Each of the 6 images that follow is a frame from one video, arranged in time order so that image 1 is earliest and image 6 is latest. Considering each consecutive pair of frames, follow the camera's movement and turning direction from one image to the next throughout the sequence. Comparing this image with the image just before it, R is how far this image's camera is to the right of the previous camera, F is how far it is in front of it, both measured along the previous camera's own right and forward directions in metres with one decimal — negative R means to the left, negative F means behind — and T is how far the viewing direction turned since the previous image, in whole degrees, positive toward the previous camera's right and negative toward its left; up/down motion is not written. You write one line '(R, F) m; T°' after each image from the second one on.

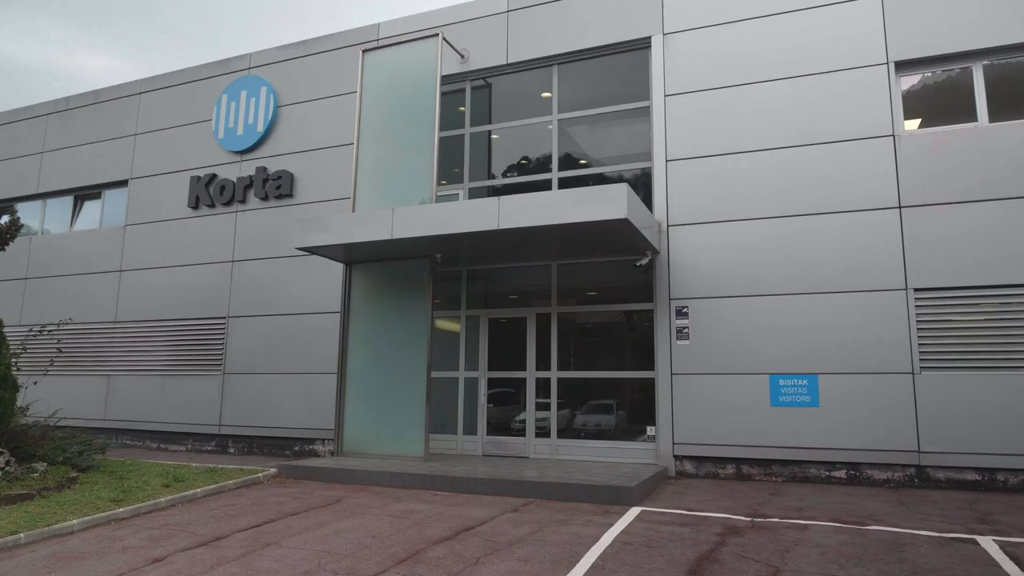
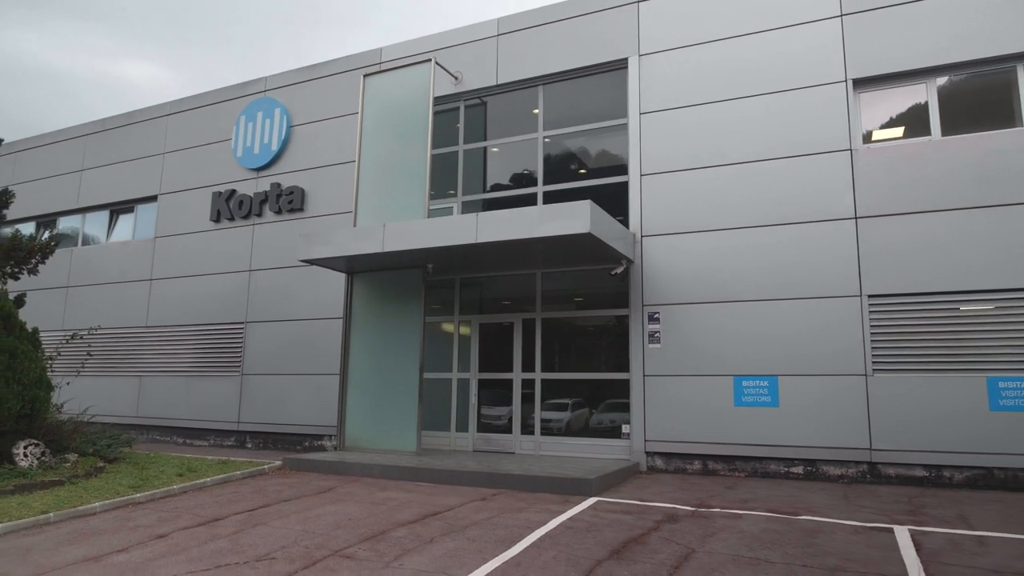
(+0.8, -0.7) m; -3°
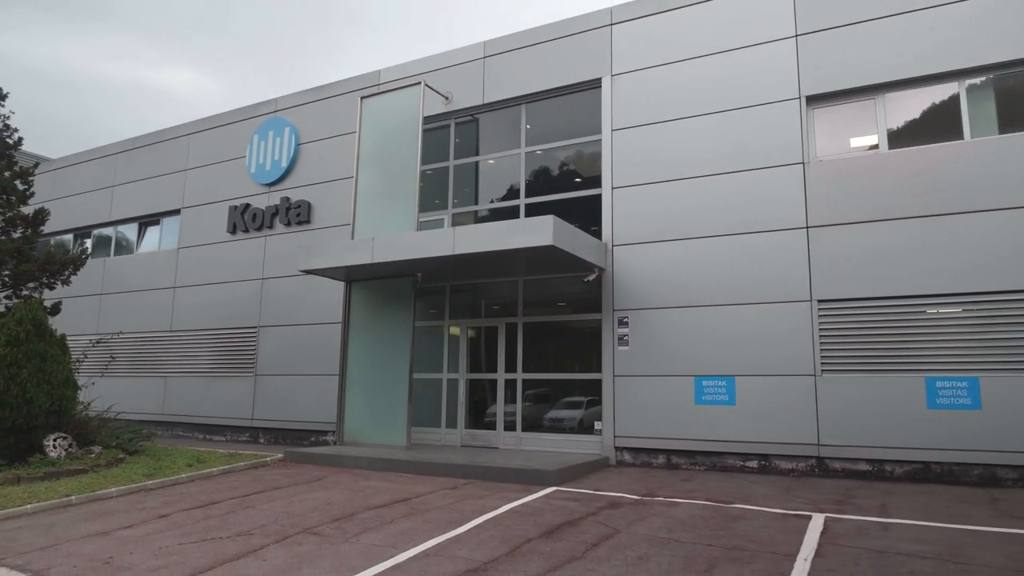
(+0.9, -0.8) m; -3°
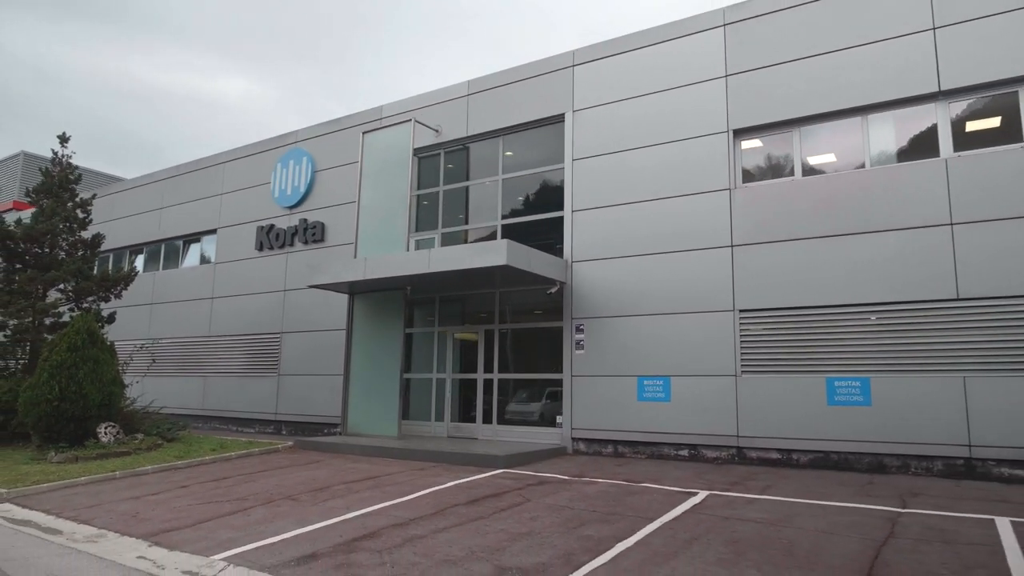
(+1.5, -1.6) m; -4°
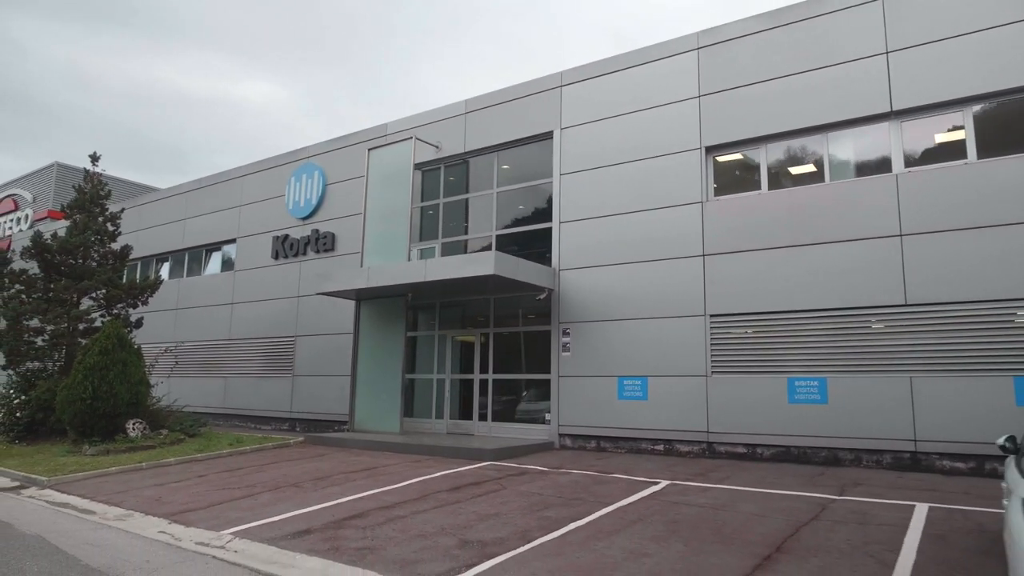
(+0.6, -0.9) m; -2°
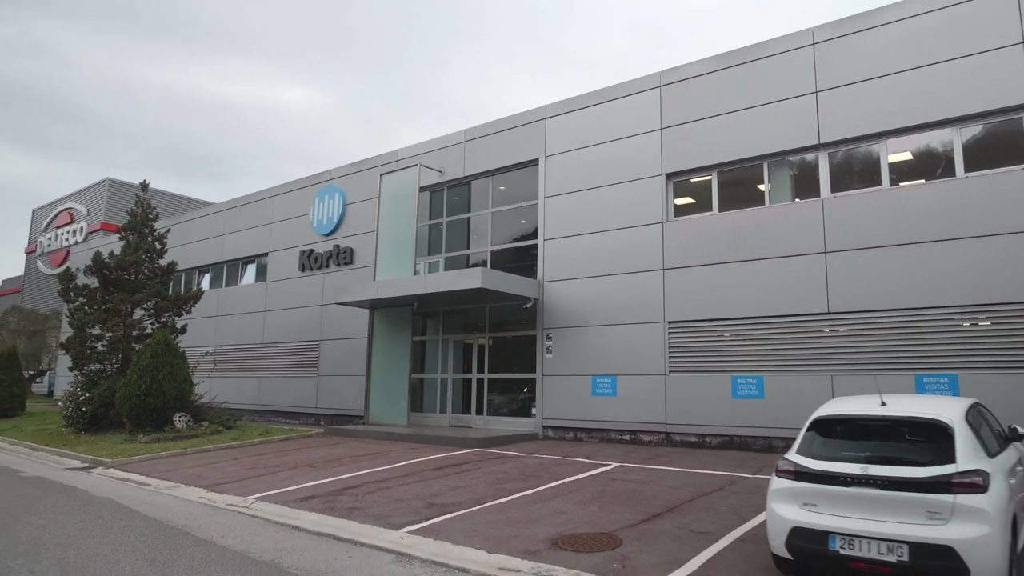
(+1.1, -1.8) m; -3°
